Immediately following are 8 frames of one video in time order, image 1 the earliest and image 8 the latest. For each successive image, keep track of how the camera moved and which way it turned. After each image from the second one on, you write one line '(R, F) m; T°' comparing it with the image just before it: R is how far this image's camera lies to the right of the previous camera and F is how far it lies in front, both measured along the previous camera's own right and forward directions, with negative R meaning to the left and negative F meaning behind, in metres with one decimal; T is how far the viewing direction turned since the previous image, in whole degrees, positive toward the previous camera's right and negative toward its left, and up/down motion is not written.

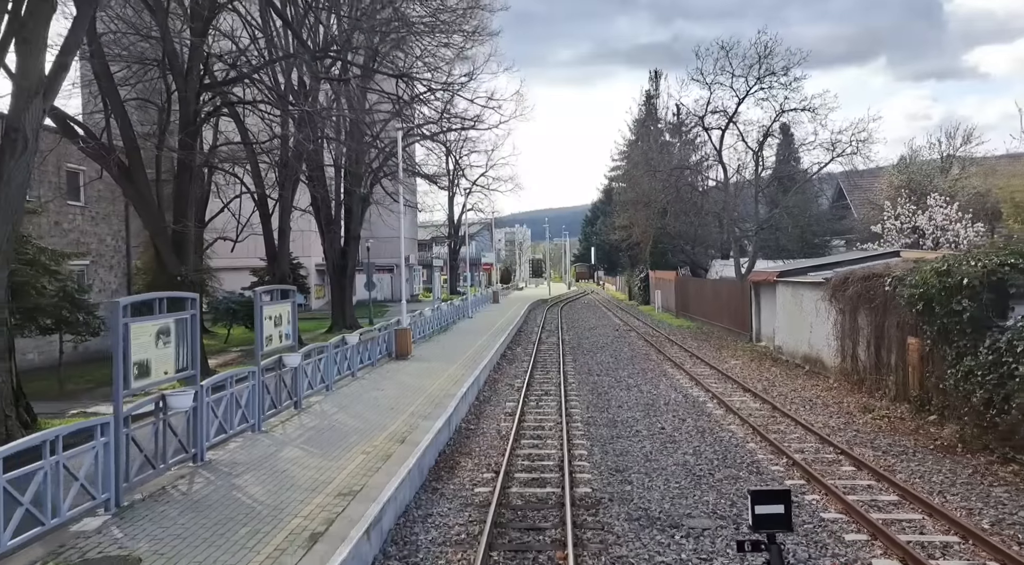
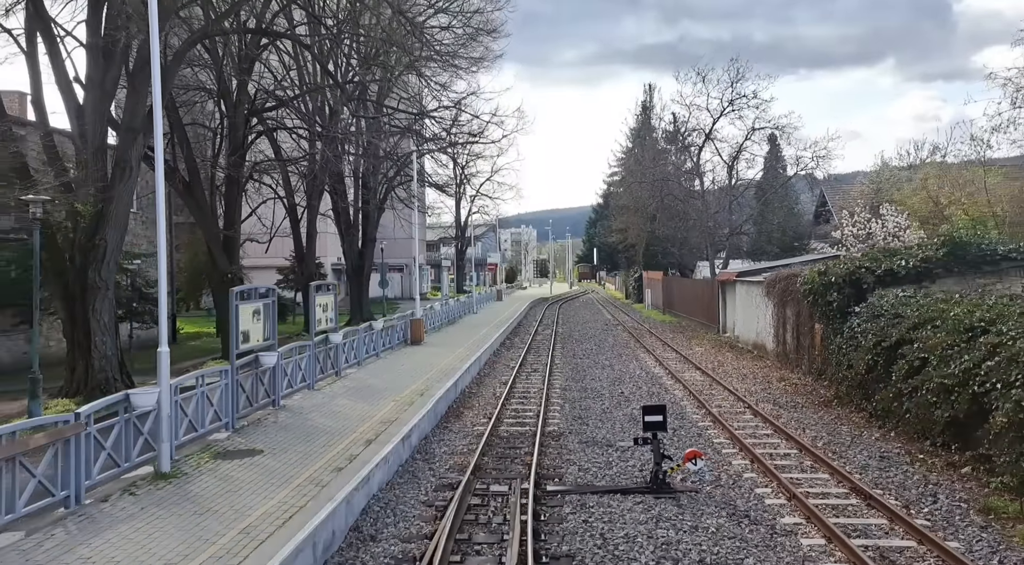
(+0.2, -3.9) m; 0°
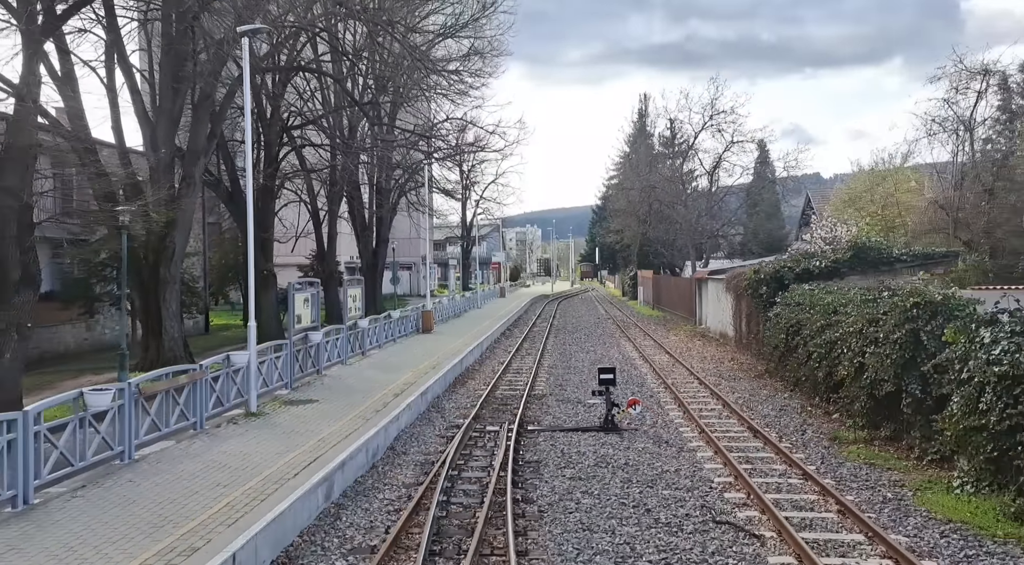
(+0.2, -3.7) m; 0°
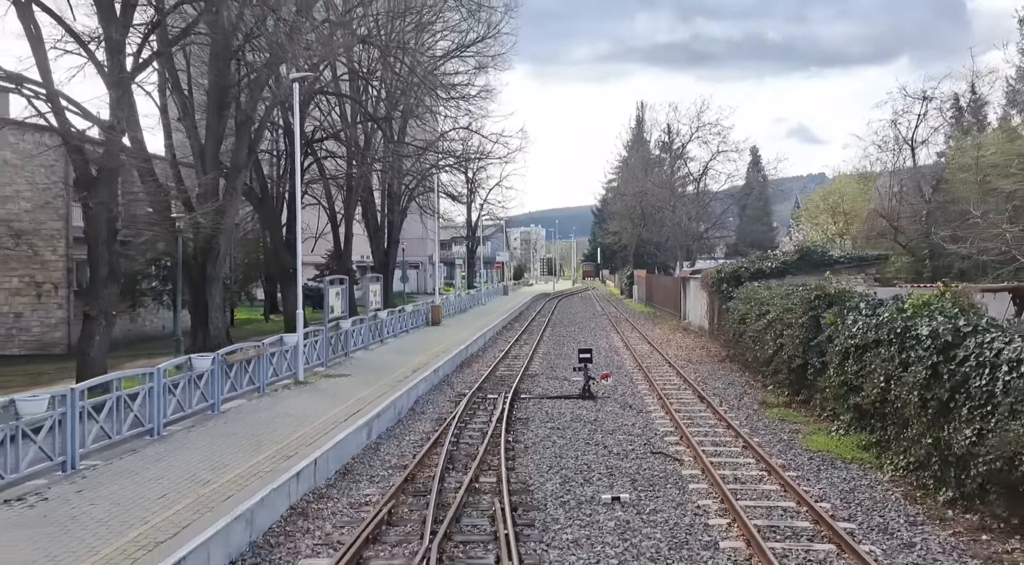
(+0.1, -3.2) m; 0°
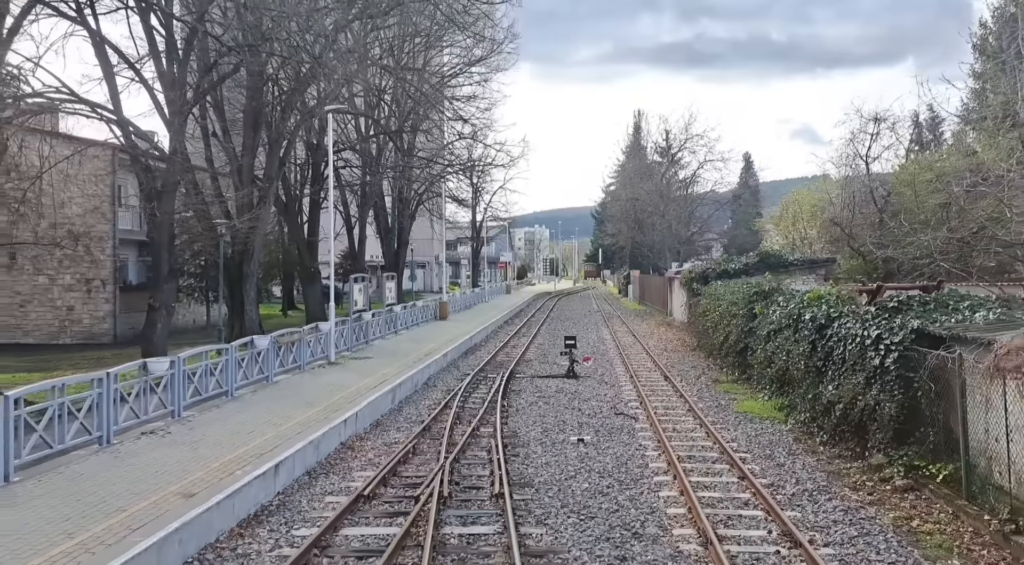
(+0.2, -3.3) m; 0°
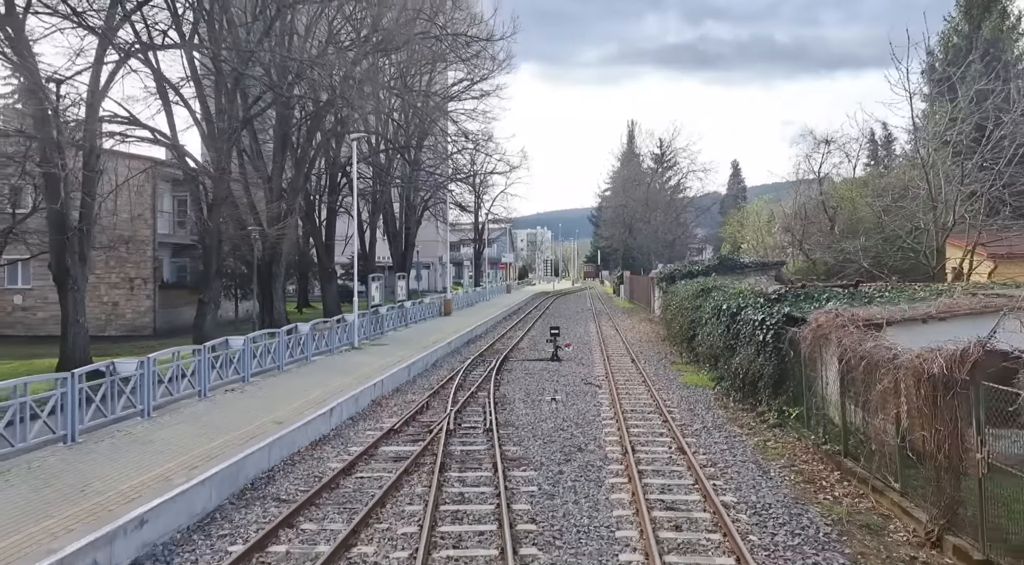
(+0.2, -4.0) m; 0°
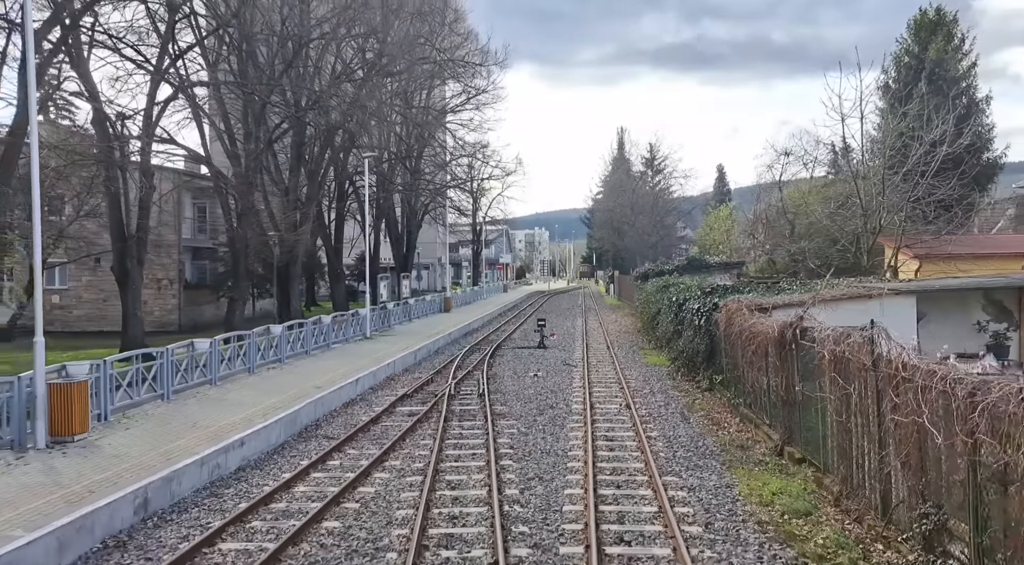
(+0.2, -3.6) m; 0°
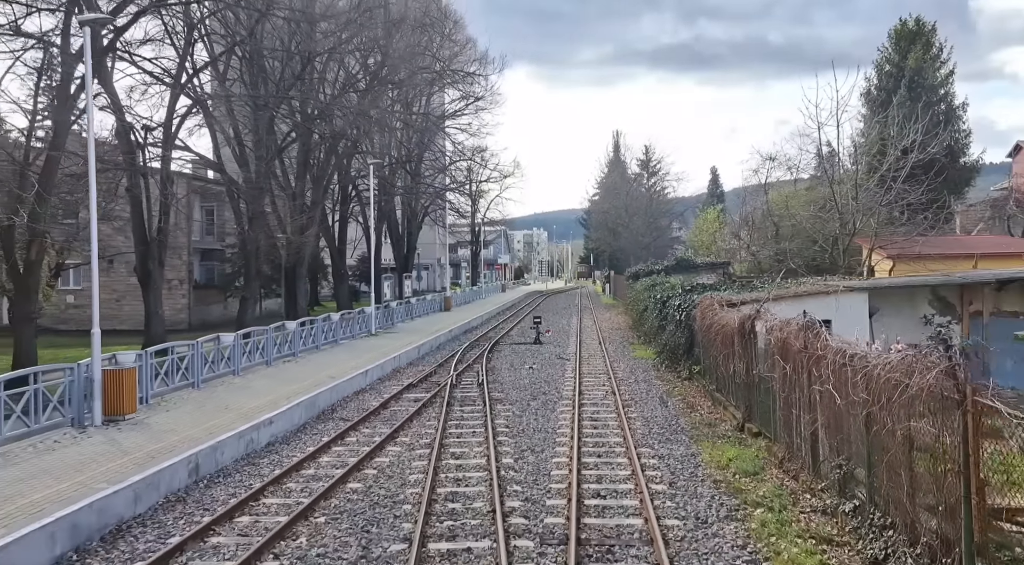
(0.0, -1.6) m; 0°
